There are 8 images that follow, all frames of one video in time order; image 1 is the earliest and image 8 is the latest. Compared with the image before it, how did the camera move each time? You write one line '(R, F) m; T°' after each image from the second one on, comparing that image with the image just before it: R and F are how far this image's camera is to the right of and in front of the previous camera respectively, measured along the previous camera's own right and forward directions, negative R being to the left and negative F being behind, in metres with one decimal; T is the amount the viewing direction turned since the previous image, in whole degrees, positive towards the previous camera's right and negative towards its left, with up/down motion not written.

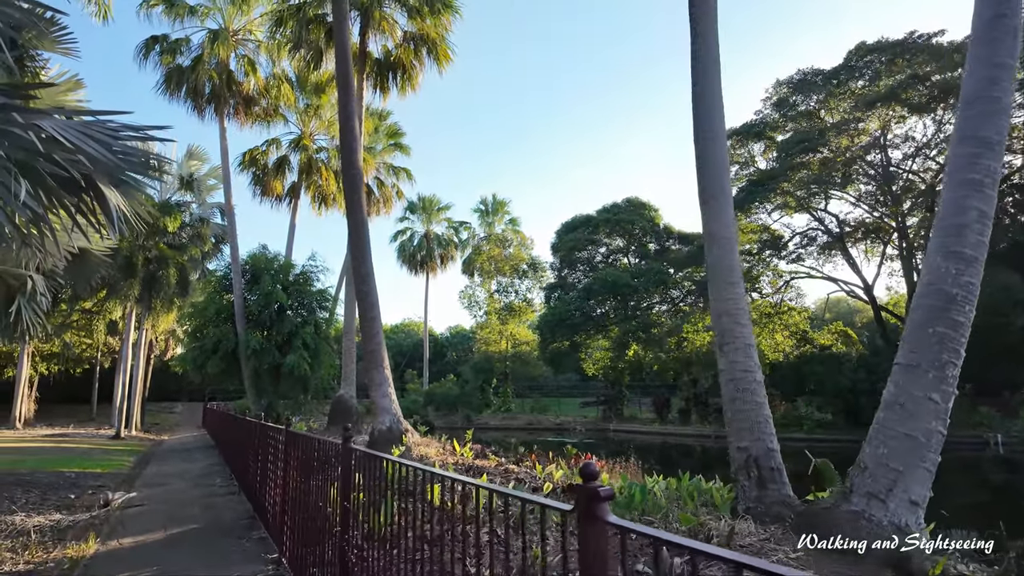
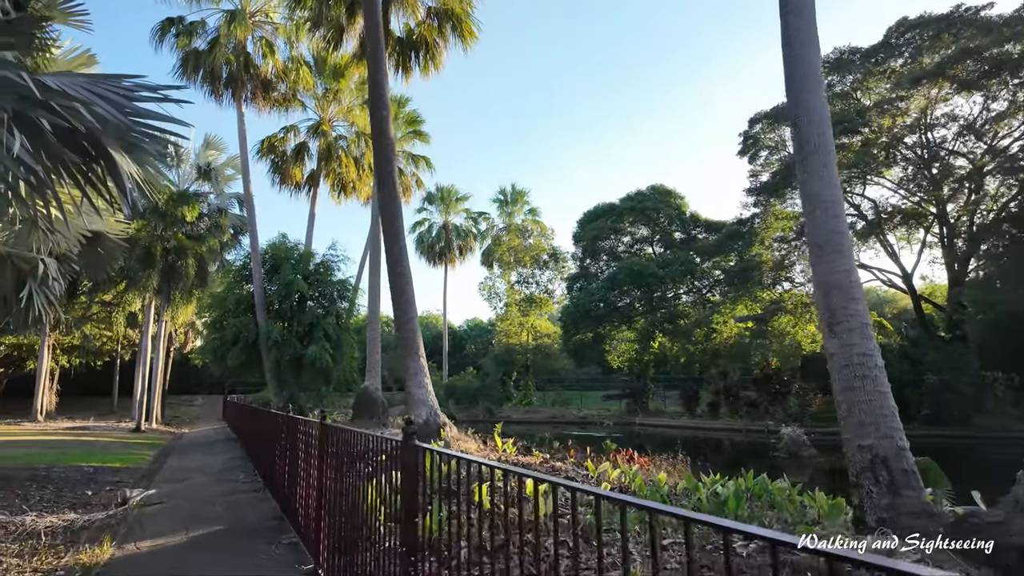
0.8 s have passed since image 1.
(-0.3, +0.6) m; -1°
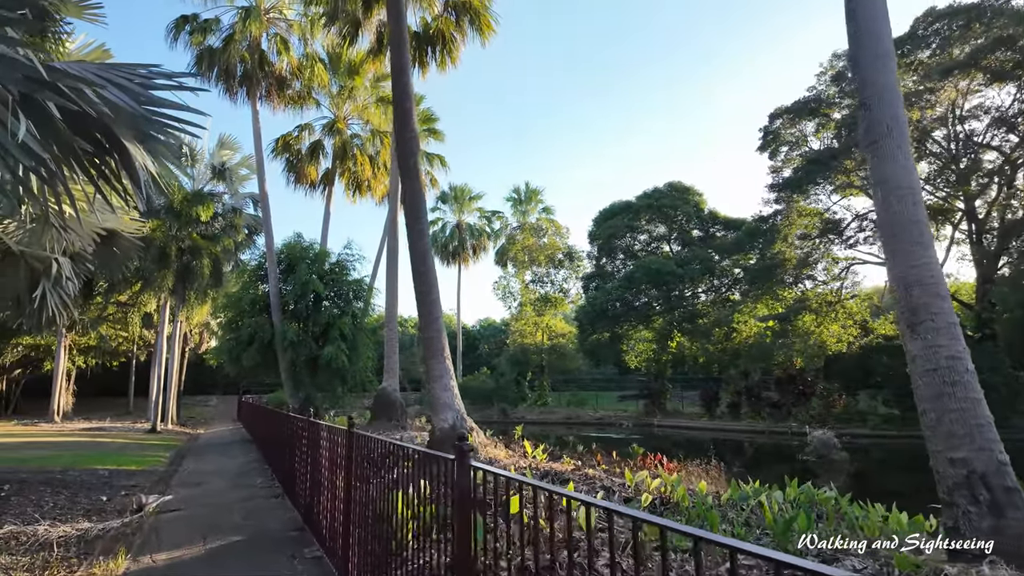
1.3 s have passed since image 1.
(-0.2, +0.3) m; -1°
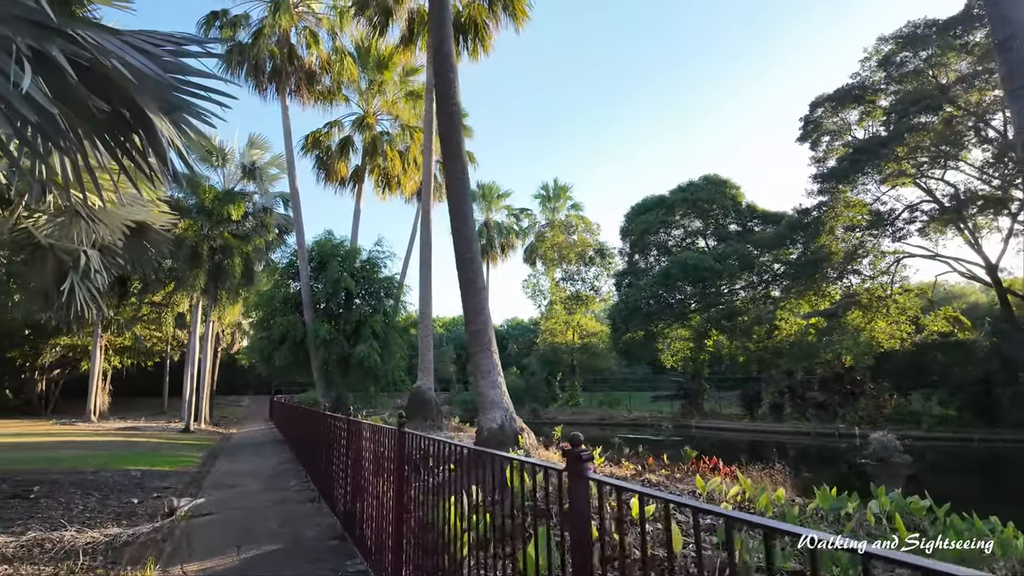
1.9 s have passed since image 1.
(-0.3, +0.5) m; -2°
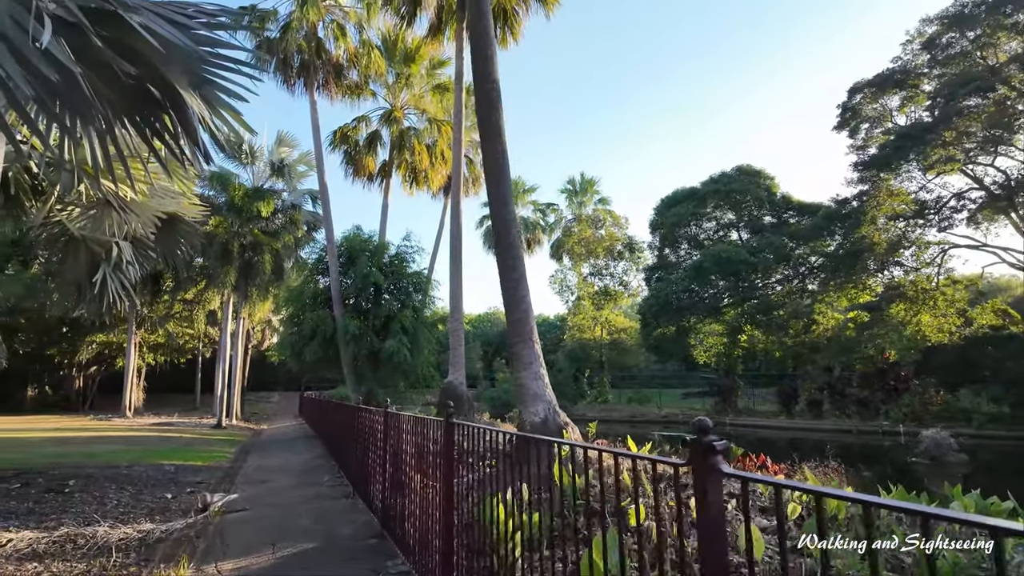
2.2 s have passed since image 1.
(-0.2, +0.3) m; -2°
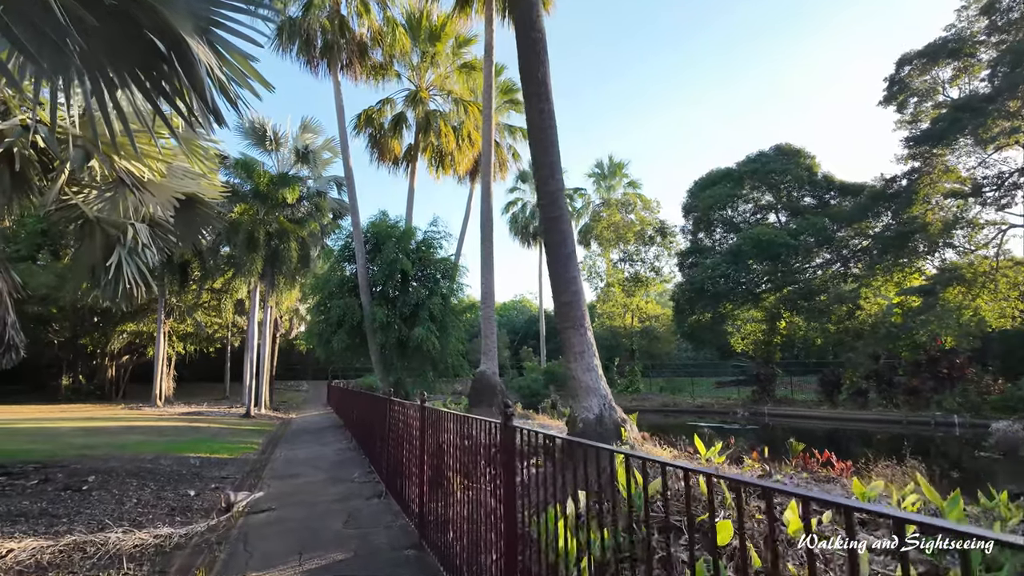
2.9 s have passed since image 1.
(-0.2, +0.6) m; -2°
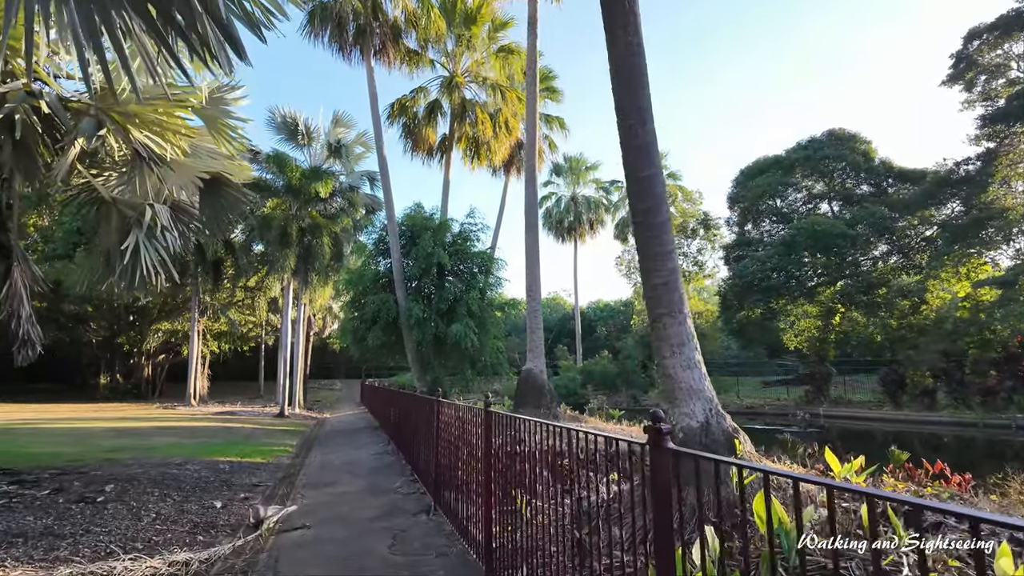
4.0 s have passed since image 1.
(-0.3, +0.8) m; -3°
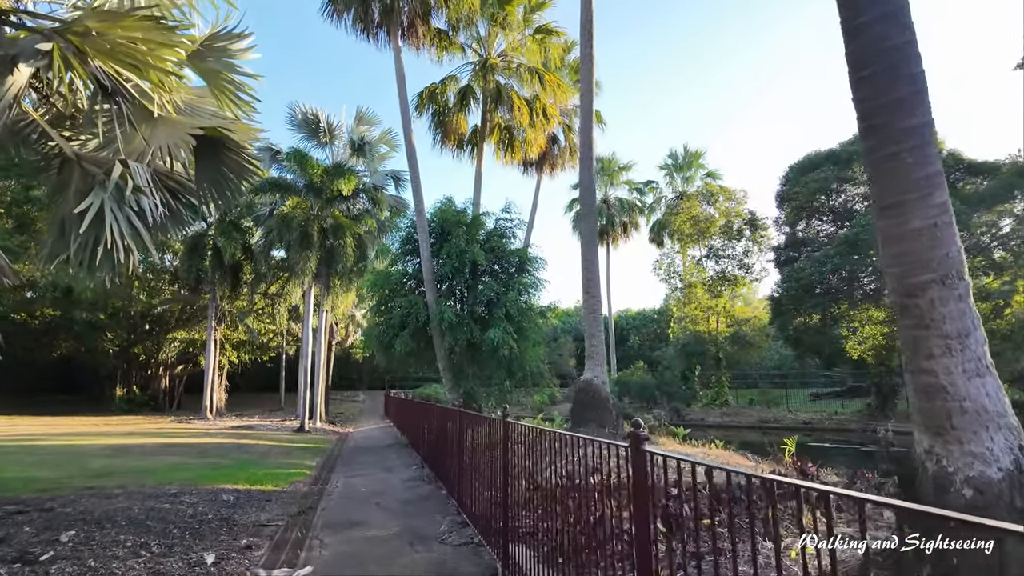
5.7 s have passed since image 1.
(-0.5, +1.5) m; -2°
